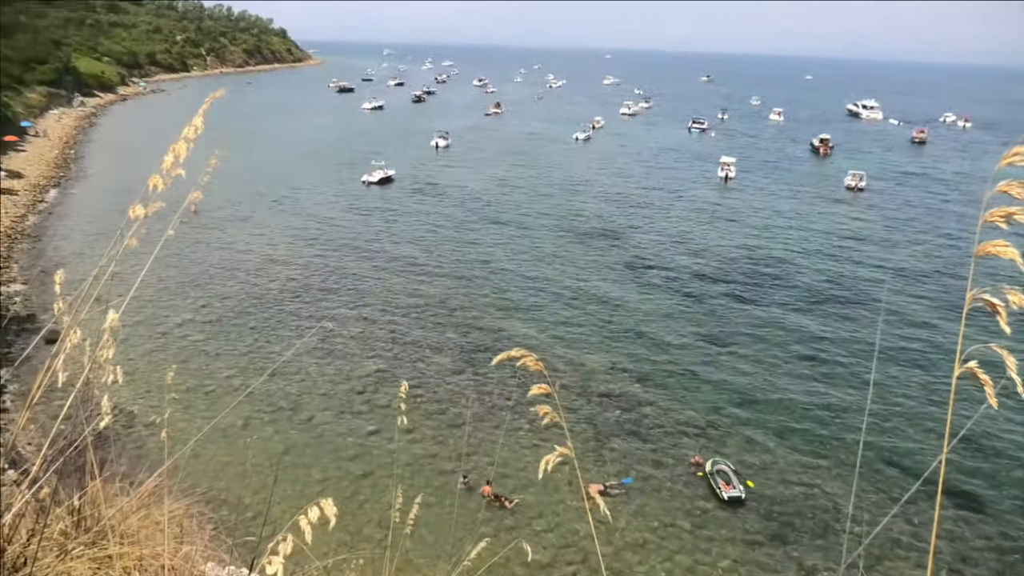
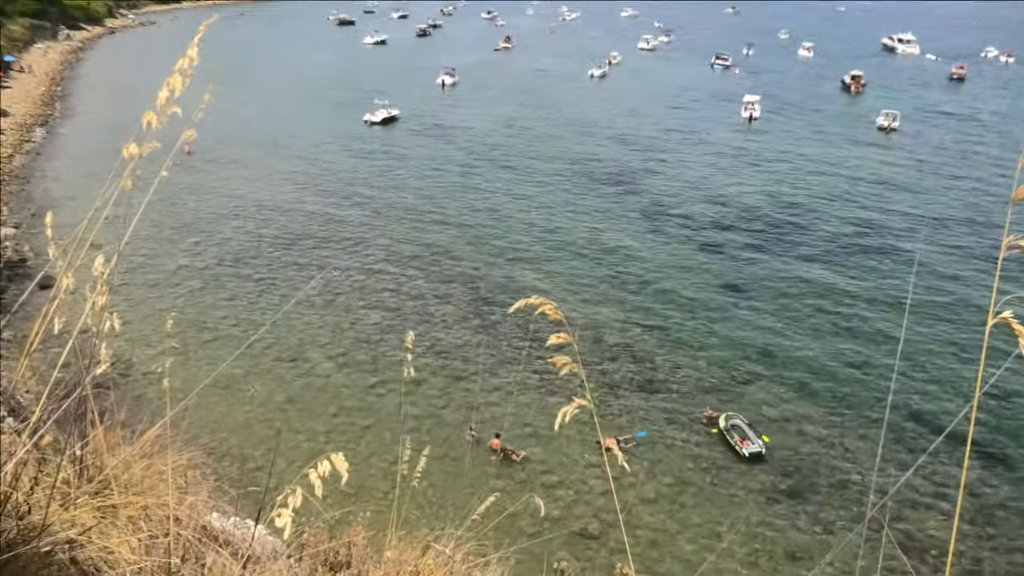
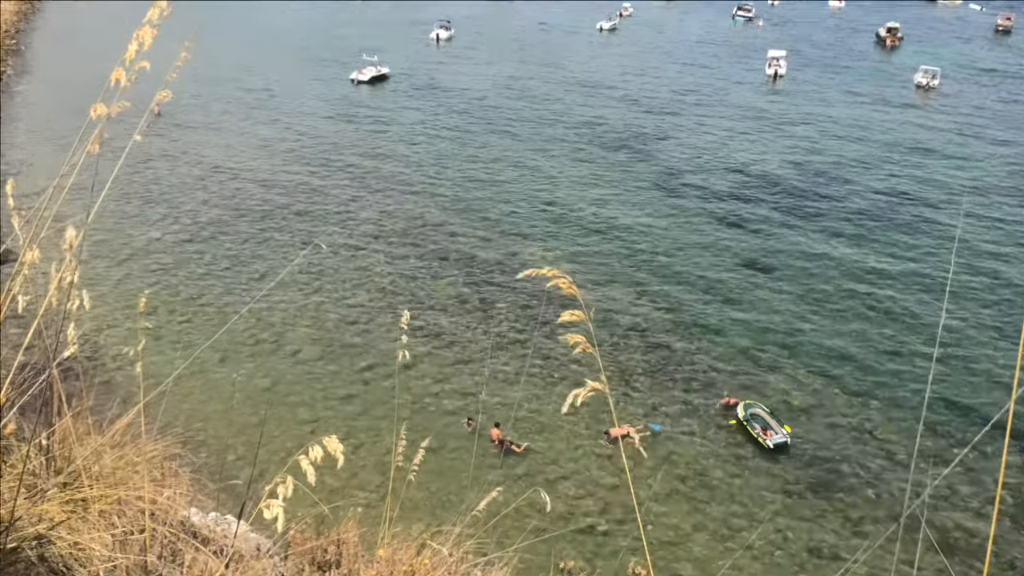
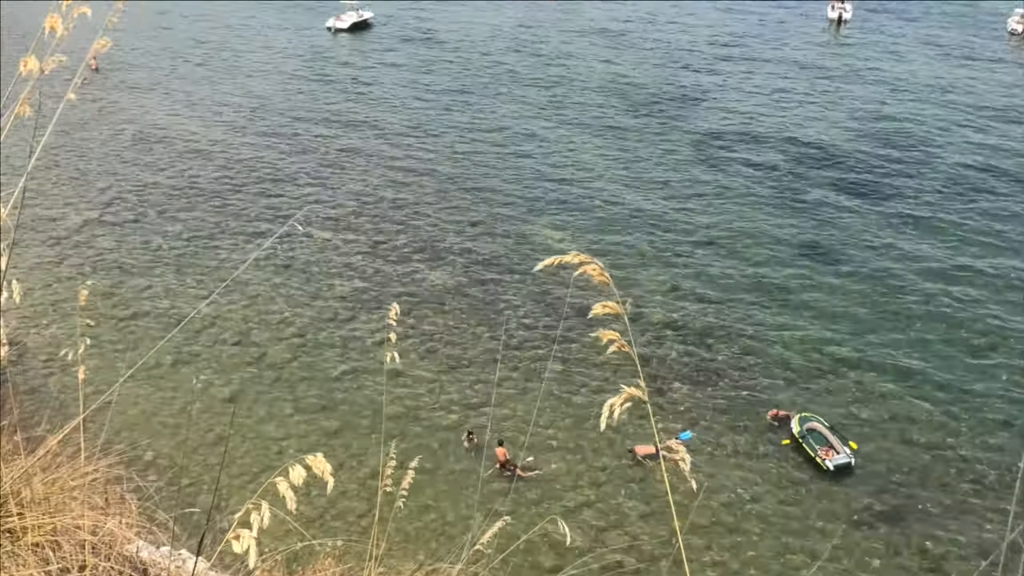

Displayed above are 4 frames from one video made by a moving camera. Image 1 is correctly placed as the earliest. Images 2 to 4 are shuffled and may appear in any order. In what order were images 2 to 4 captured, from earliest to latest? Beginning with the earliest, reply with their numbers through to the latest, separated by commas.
2, 3, 4
